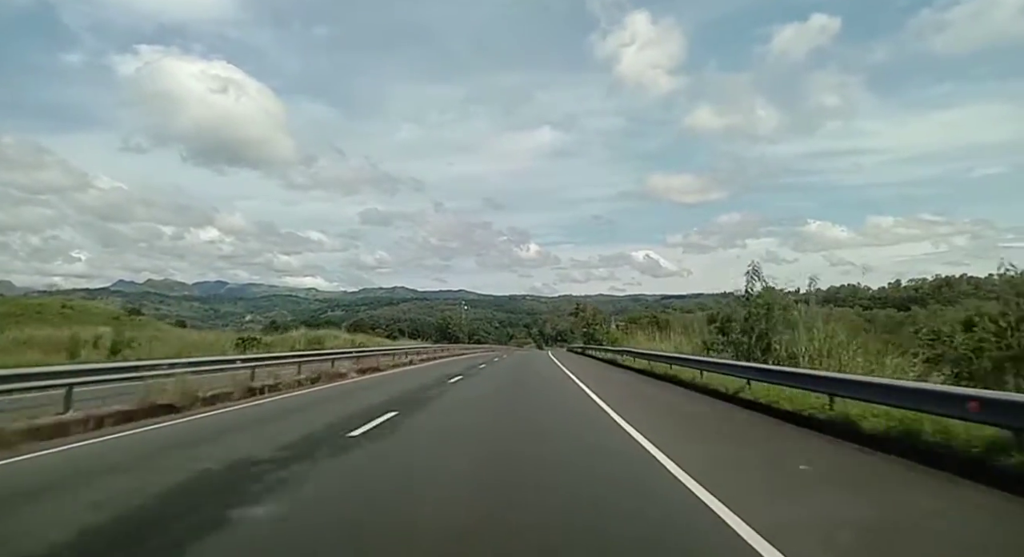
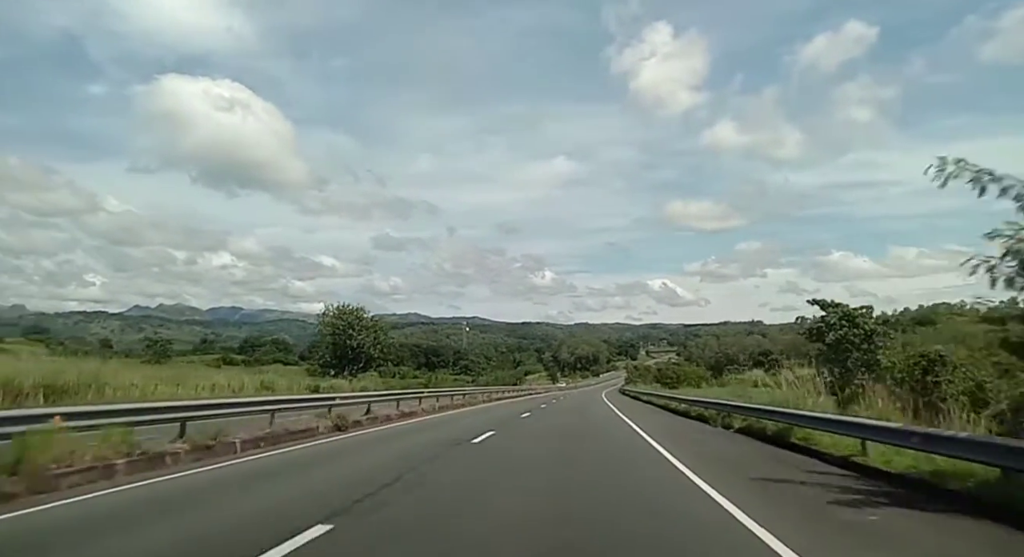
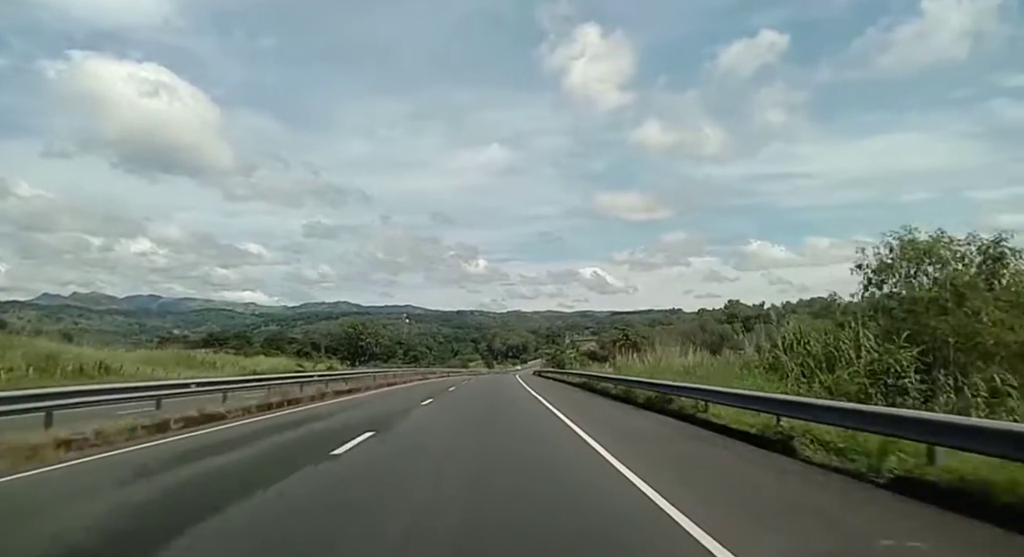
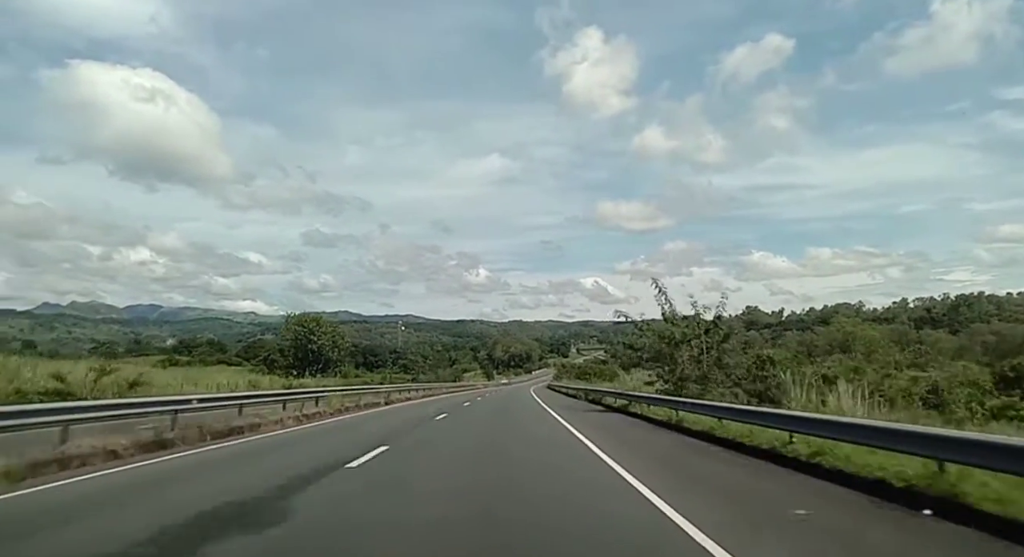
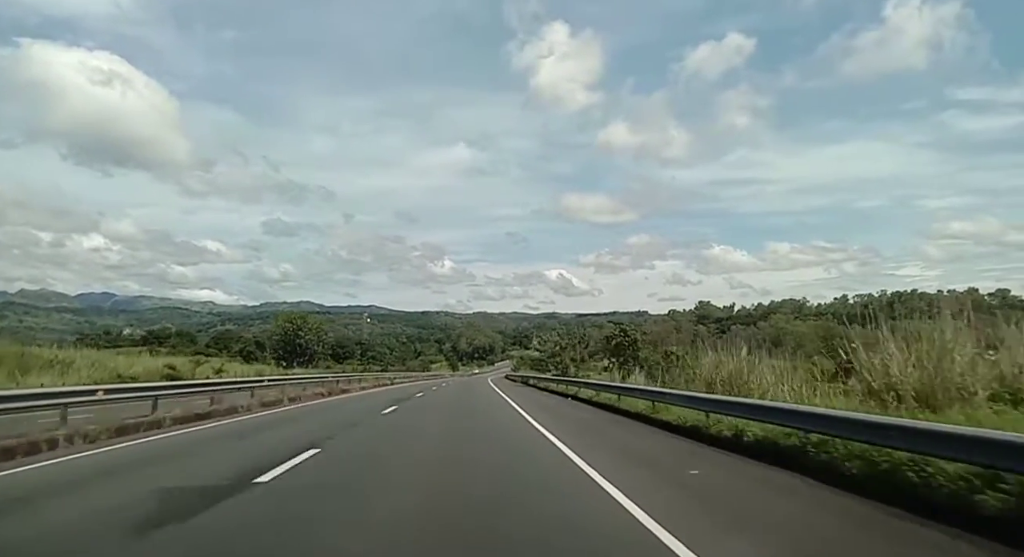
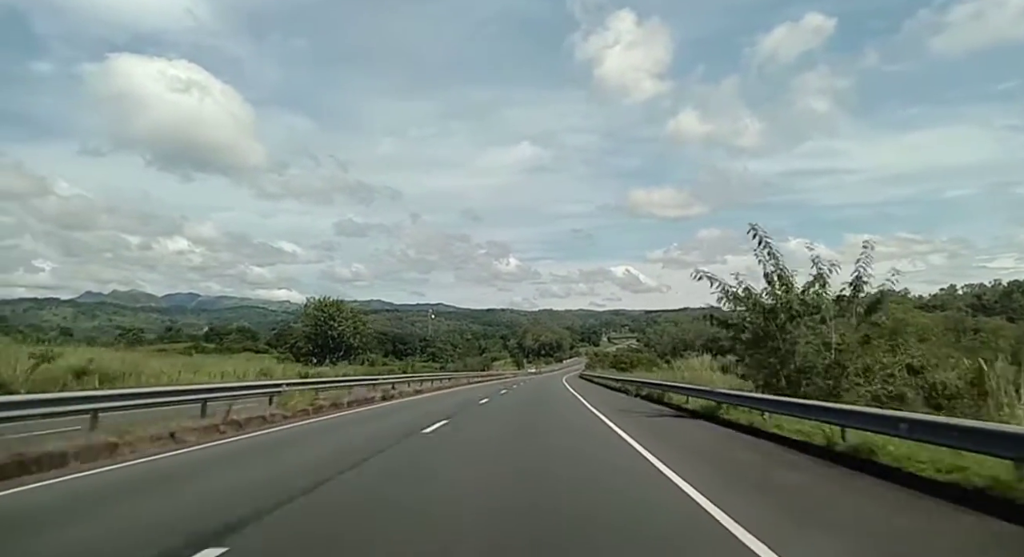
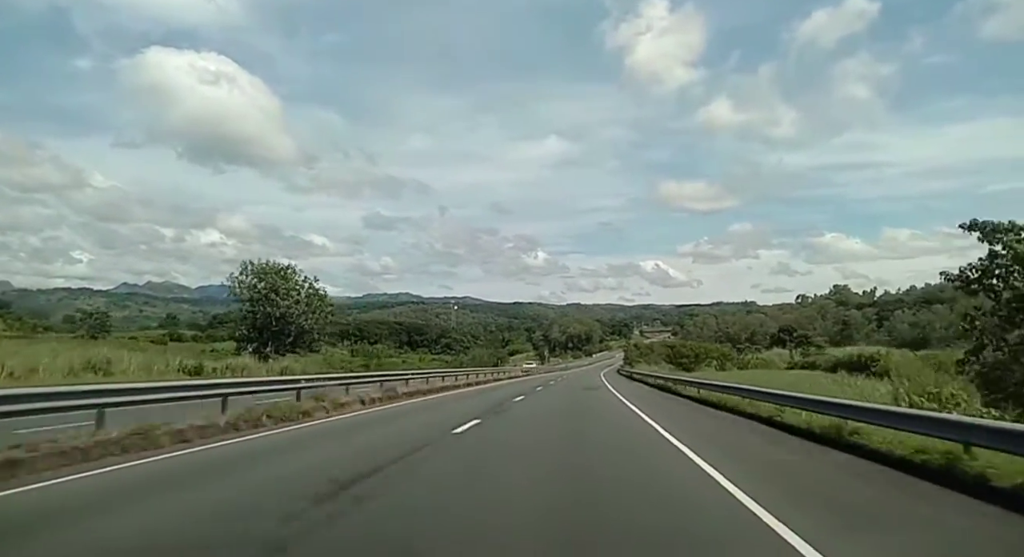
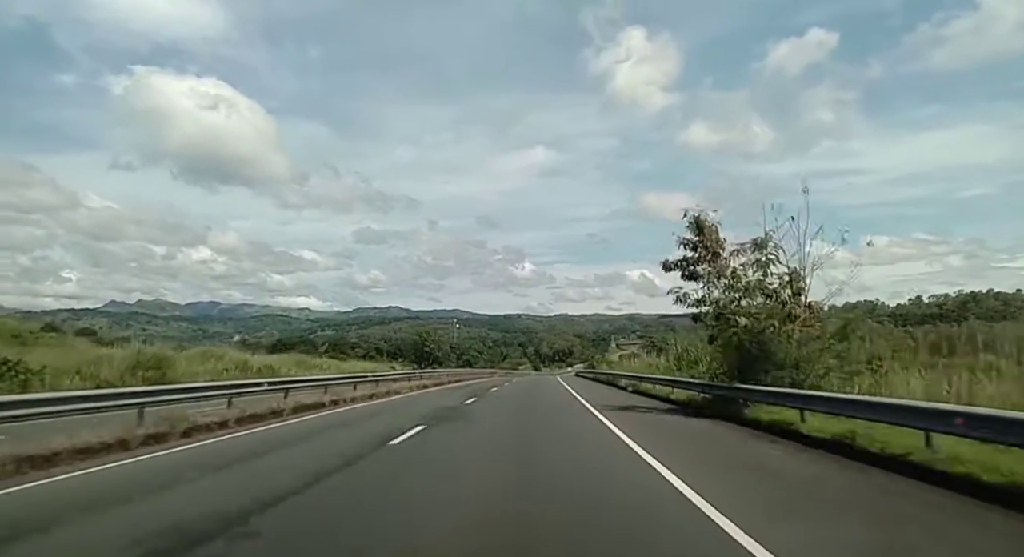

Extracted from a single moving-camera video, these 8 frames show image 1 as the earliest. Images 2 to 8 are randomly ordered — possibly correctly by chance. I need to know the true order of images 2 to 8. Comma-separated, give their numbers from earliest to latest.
8, 3, 5, 4, 6, 2, 7
